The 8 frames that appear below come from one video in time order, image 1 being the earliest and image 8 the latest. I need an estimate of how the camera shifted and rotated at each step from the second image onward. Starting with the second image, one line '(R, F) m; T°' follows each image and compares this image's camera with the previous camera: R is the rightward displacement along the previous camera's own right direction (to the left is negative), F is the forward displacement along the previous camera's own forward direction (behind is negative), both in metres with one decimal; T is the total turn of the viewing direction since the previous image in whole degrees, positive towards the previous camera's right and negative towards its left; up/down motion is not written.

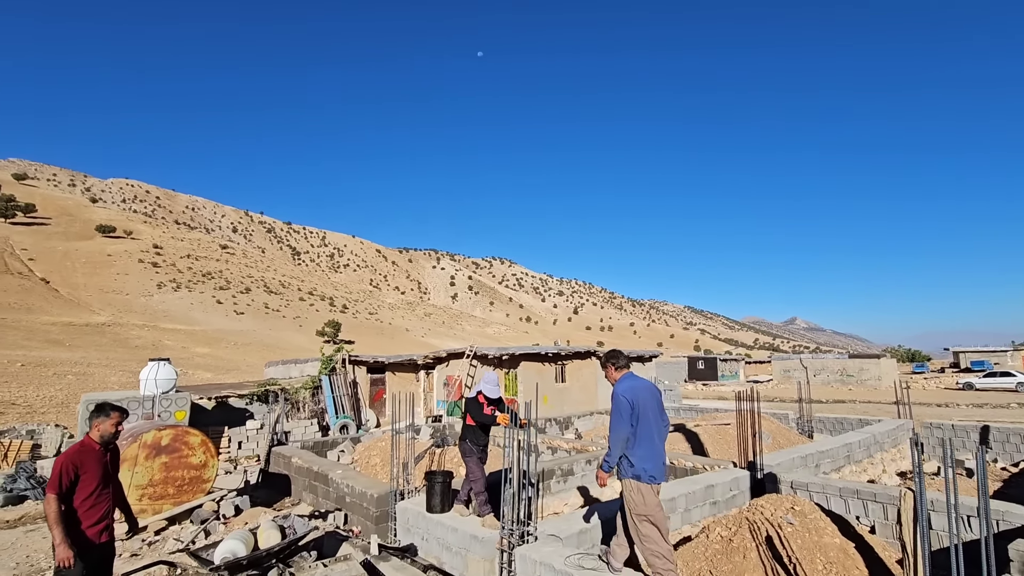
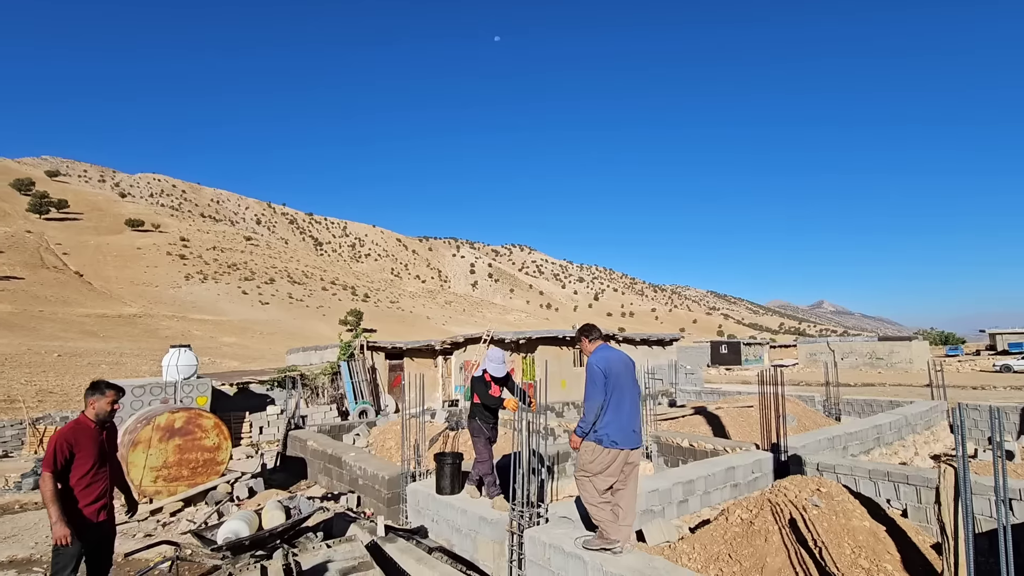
(+0.1, +0.2) m; -2°
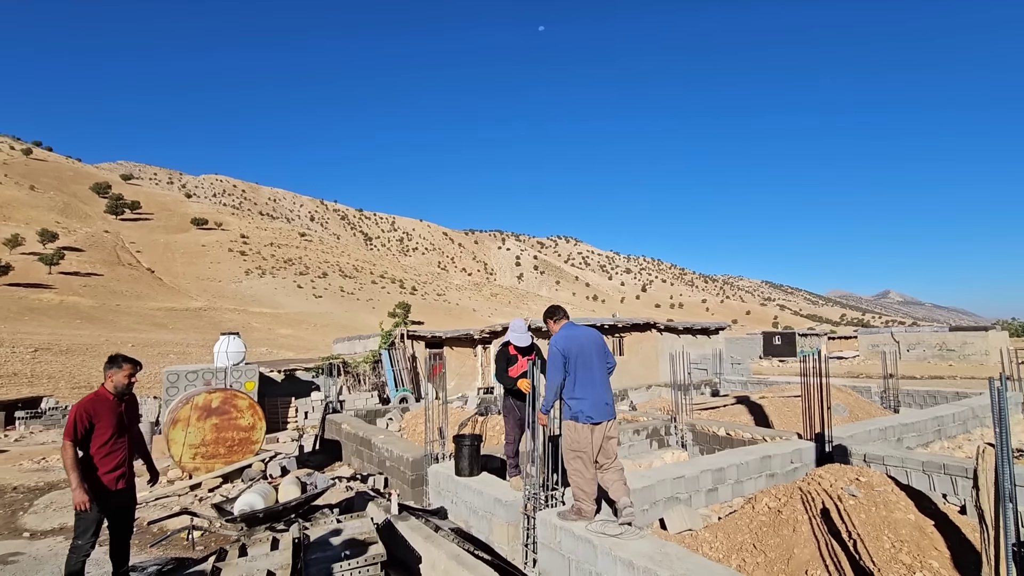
(+0.3, +0.2) m; -5°
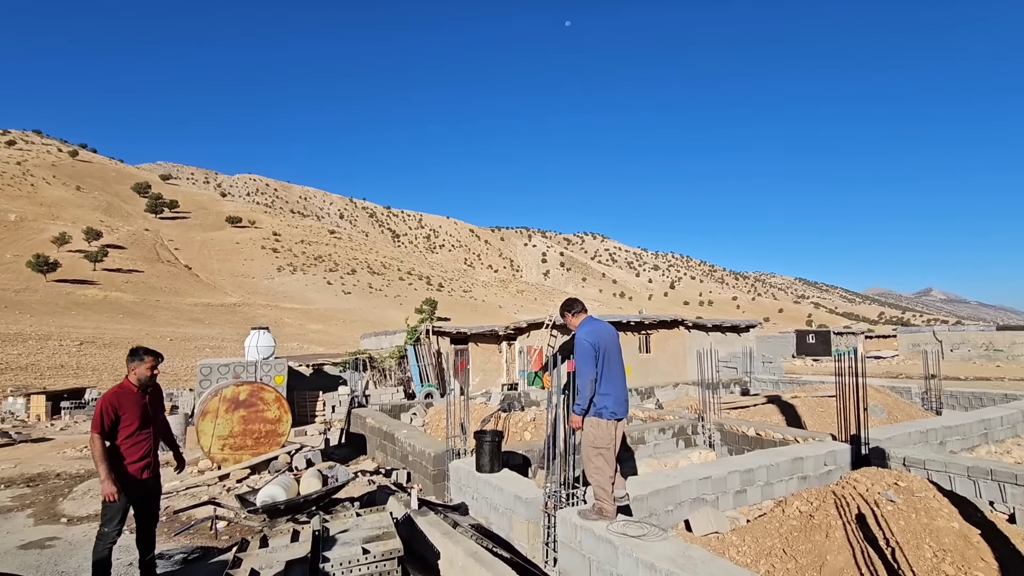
(+0.1, +0.1) m; -3°
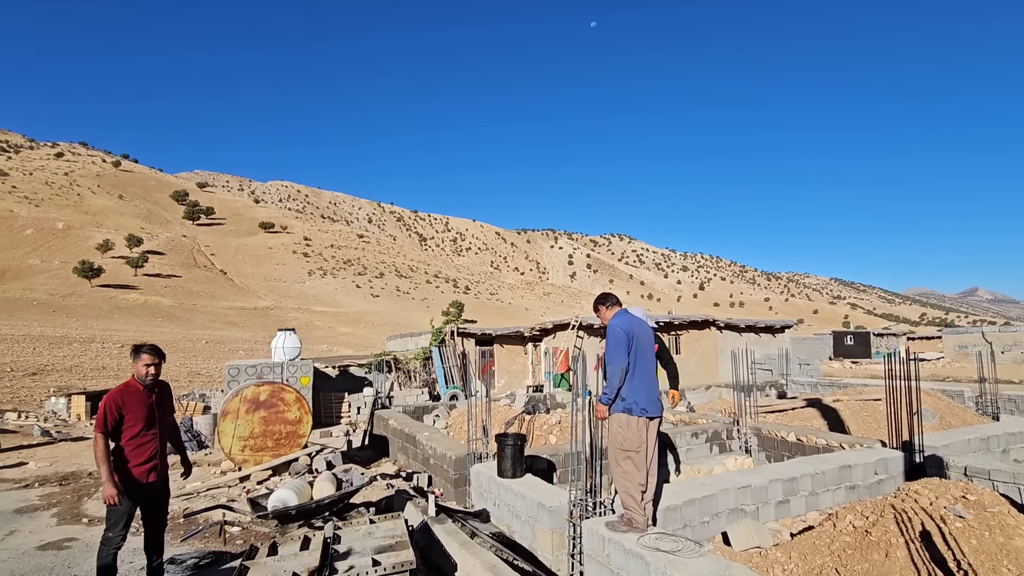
(0.0, +0.3) m; -3°
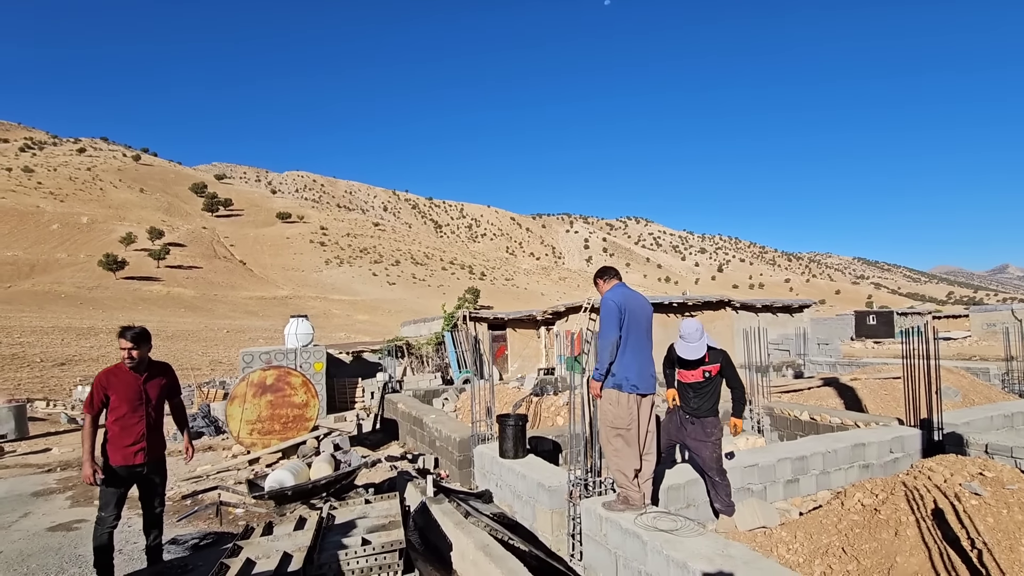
(+0.2, +0.1) m; -2°
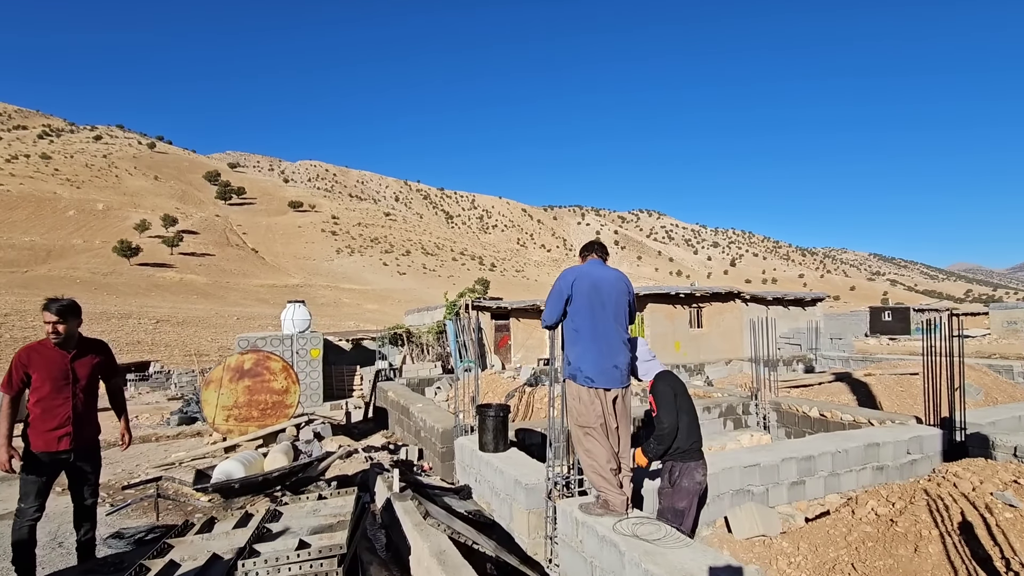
(+0.3, +0.5) m; -1°
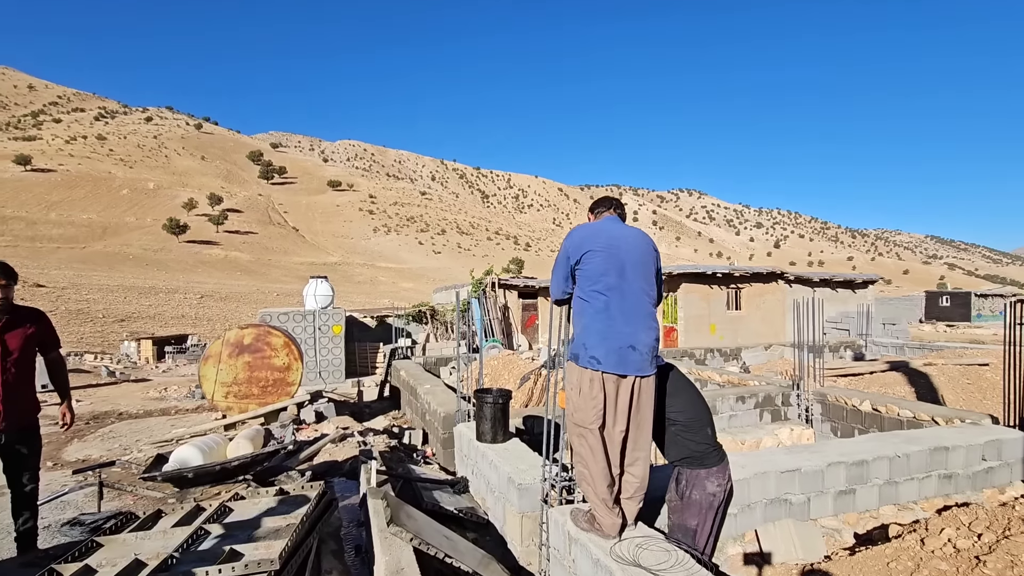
(+0.3, +0.6) m; -4°
